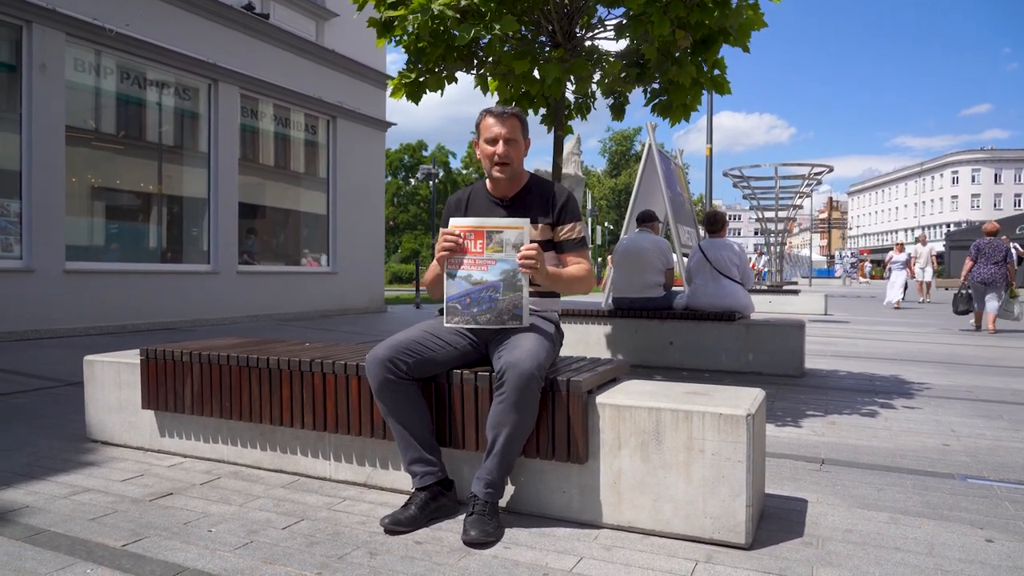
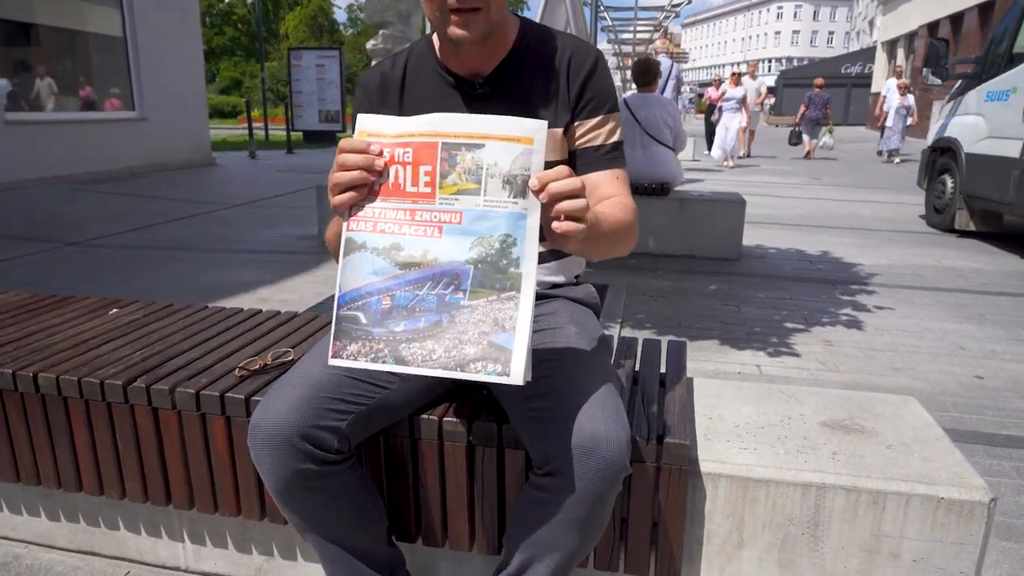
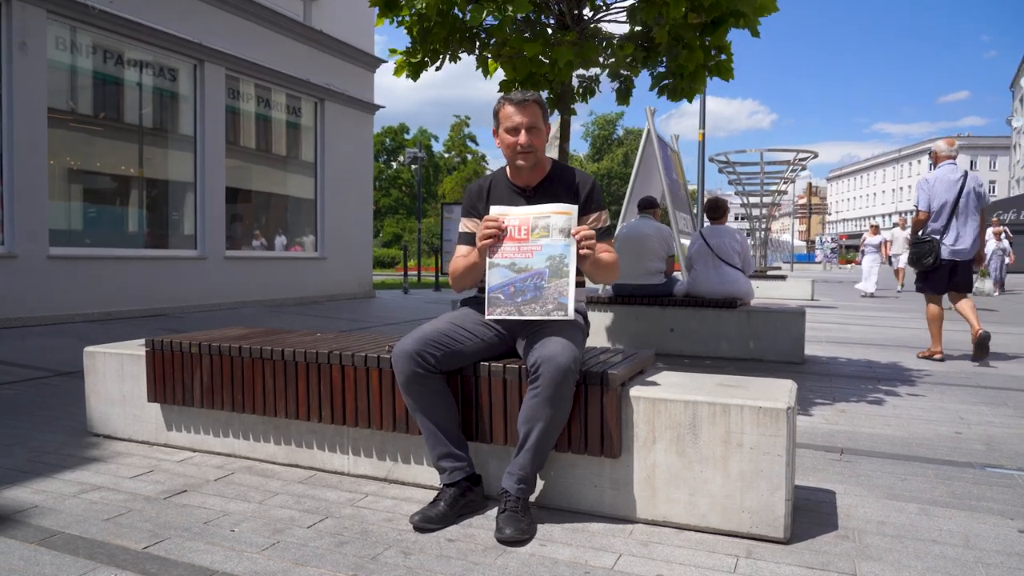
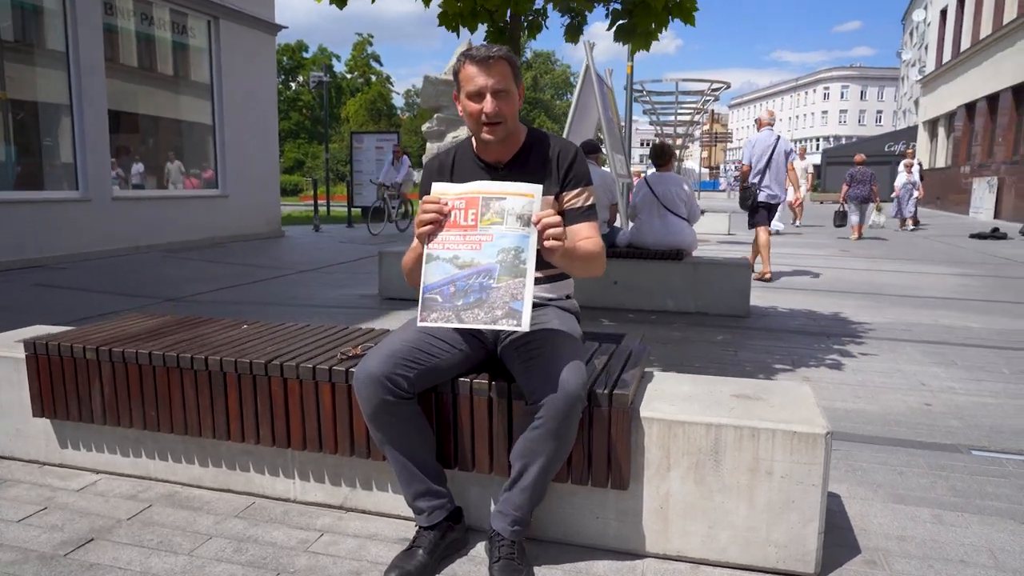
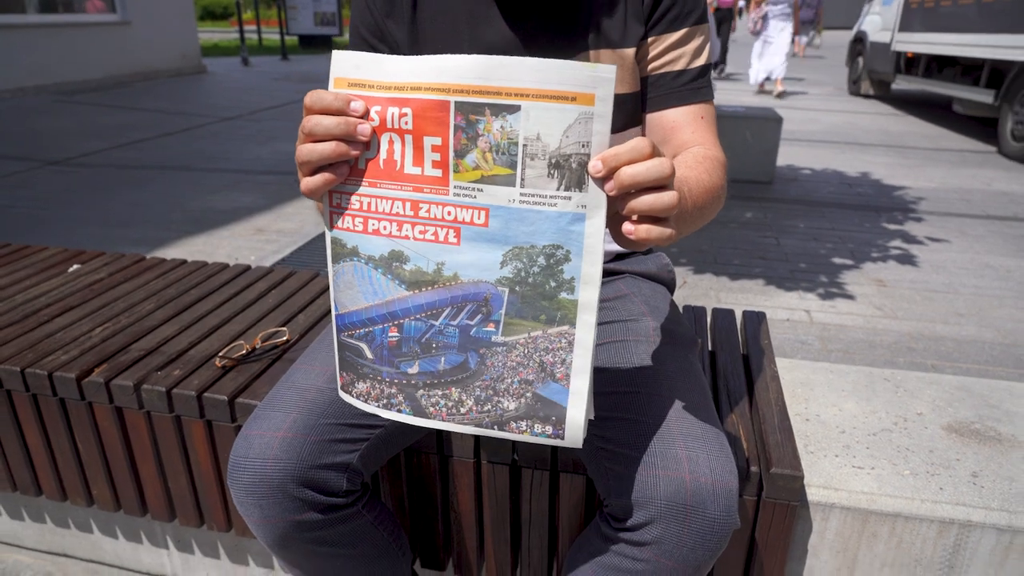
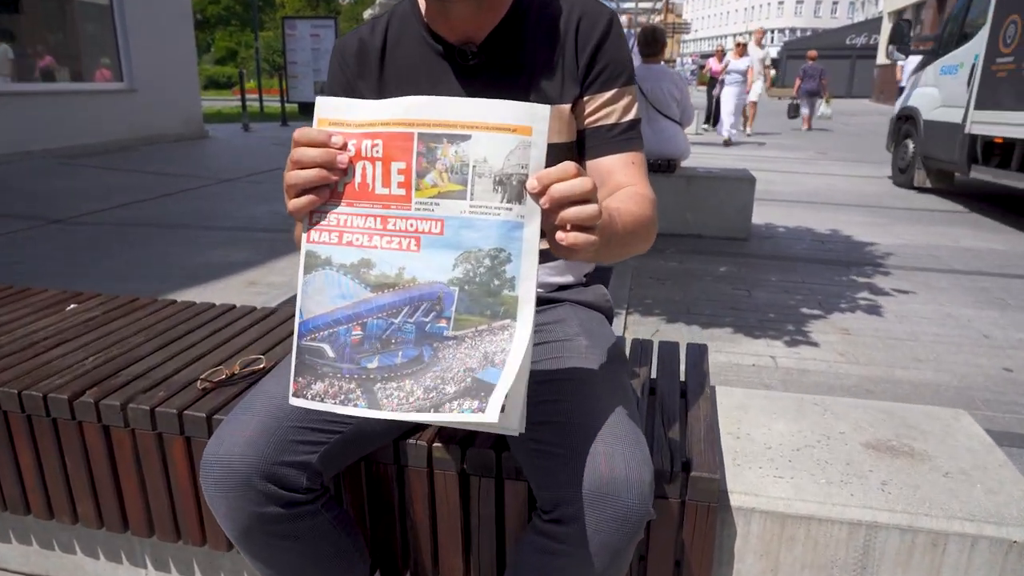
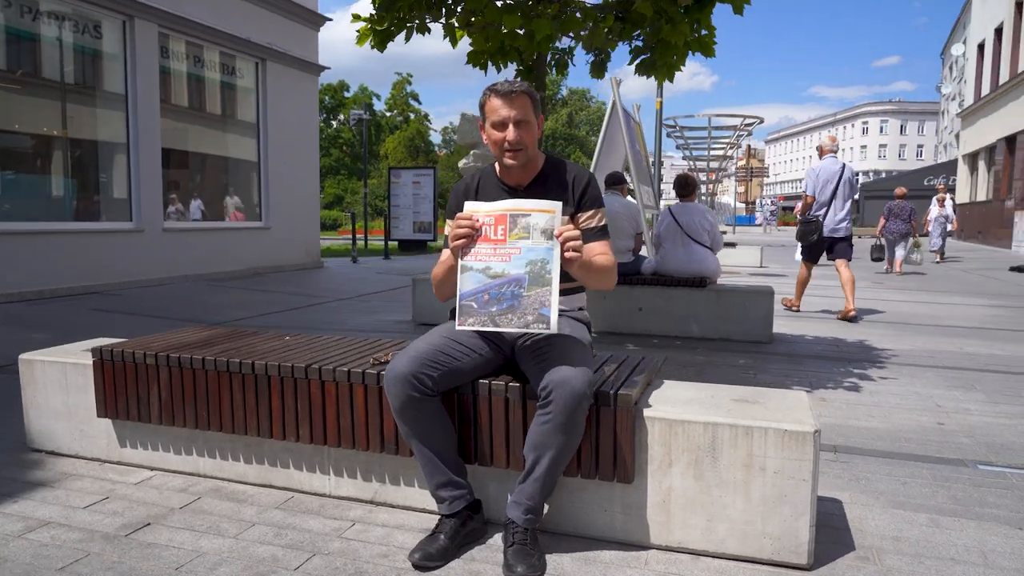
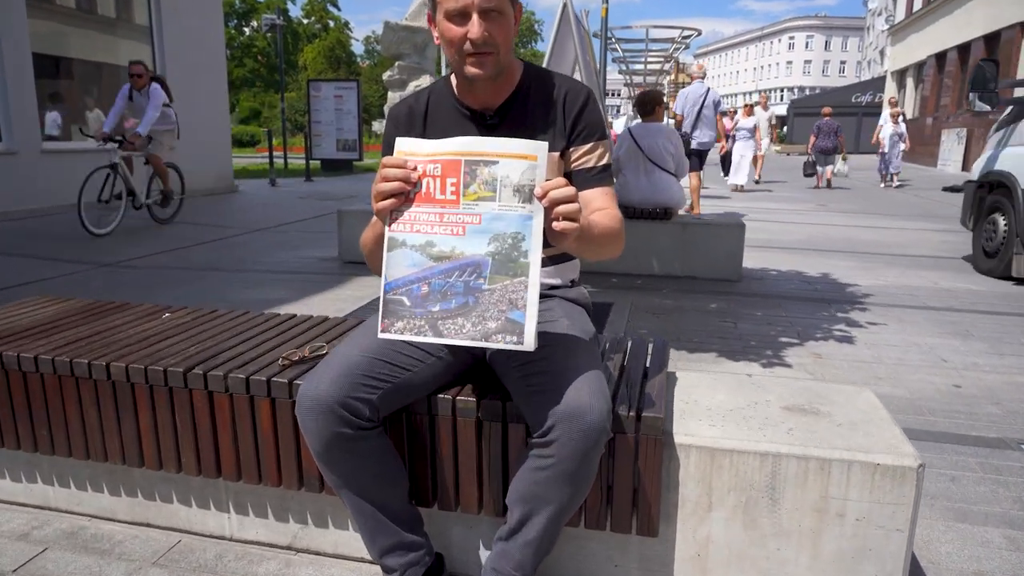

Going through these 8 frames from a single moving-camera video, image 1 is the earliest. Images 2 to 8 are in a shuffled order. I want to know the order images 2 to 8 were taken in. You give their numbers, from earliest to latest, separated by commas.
3, 7, 4, 8, 2, 6, 5
